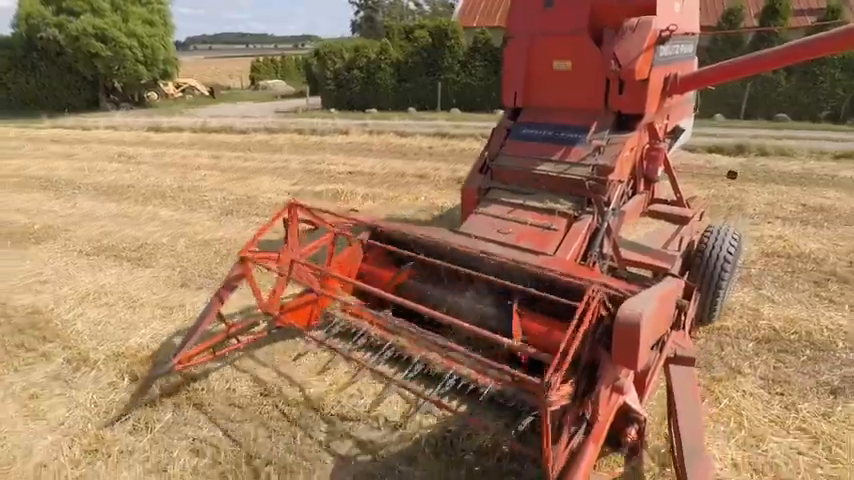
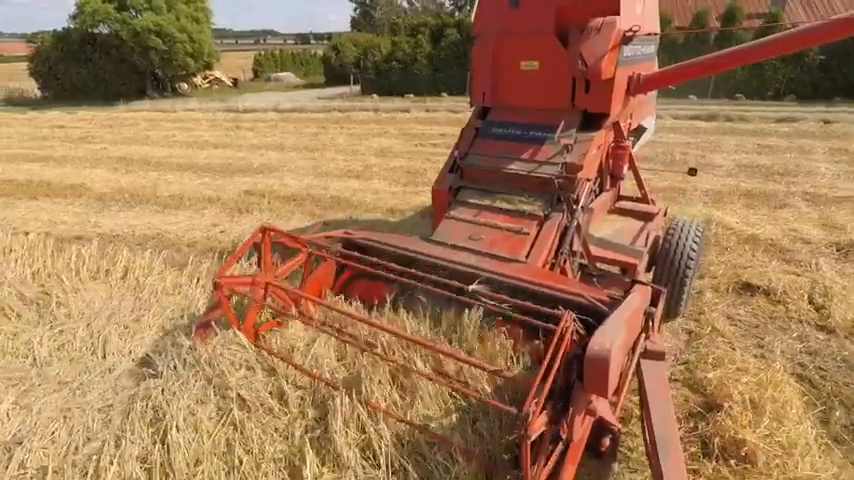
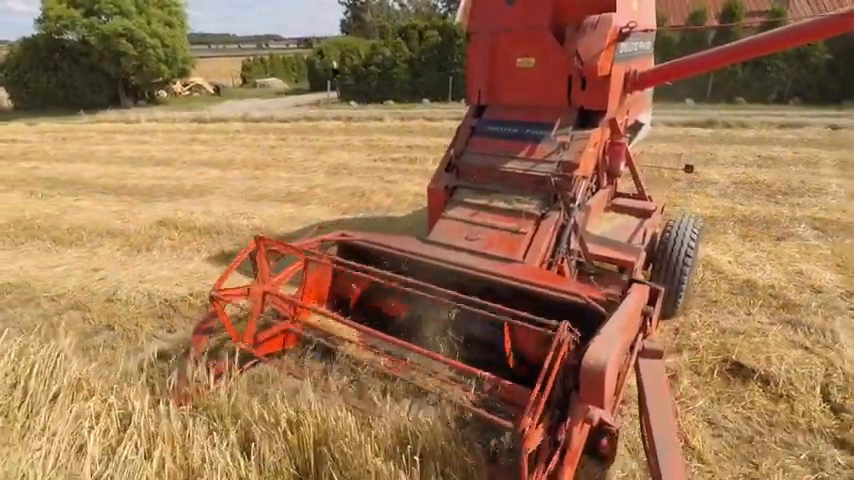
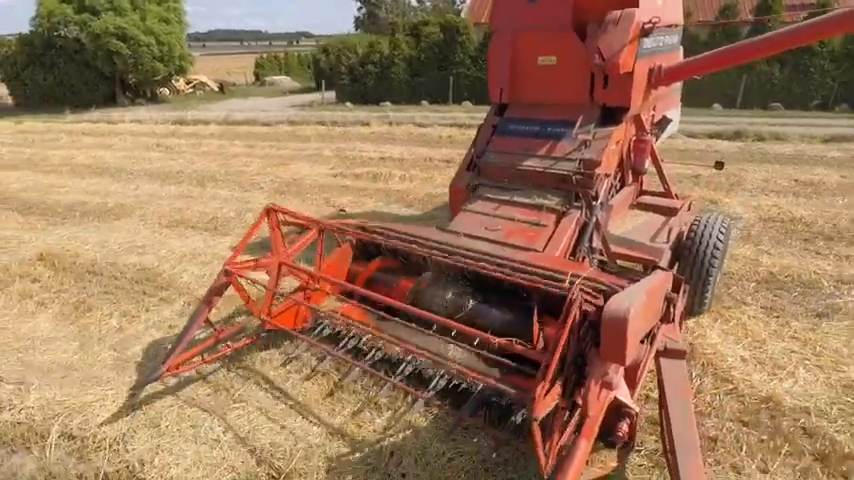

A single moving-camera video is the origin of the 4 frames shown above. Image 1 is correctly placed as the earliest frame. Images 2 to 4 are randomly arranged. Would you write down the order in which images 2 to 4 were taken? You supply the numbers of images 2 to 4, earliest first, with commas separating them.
4, 3, 2
